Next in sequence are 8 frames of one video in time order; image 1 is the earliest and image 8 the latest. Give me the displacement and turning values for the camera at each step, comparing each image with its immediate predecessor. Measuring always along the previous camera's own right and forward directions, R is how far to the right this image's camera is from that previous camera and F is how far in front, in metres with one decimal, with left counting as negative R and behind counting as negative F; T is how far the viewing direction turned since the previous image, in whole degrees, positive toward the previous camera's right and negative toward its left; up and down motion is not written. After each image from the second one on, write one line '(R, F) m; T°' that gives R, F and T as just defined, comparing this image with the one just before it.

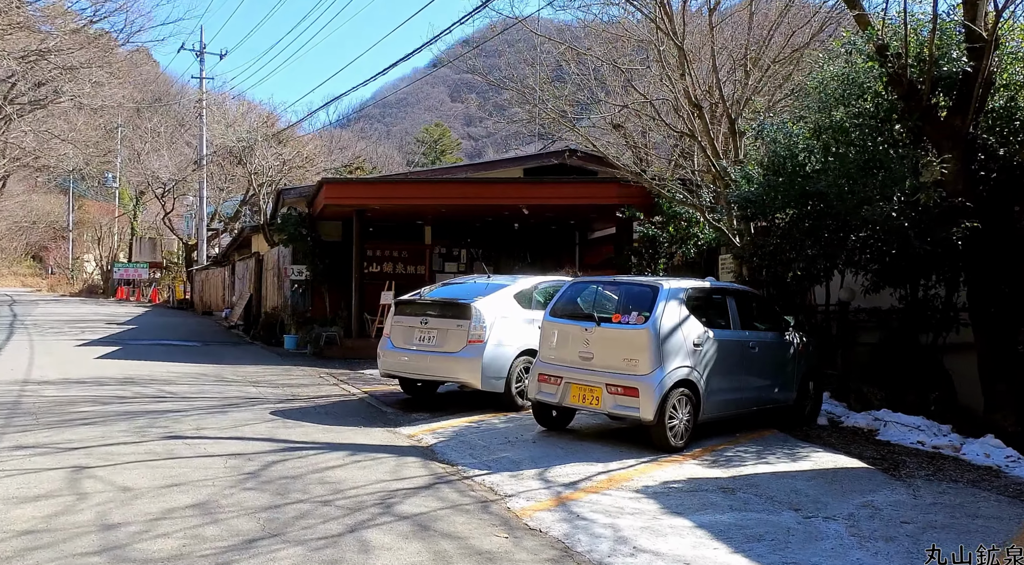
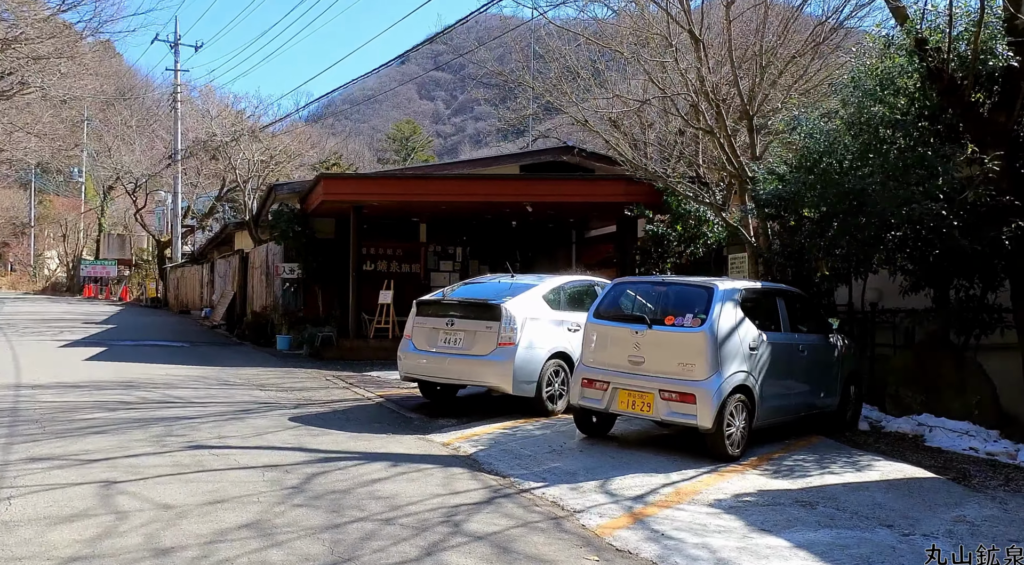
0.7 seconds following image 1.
(-0.6, +0.4) m; +2°
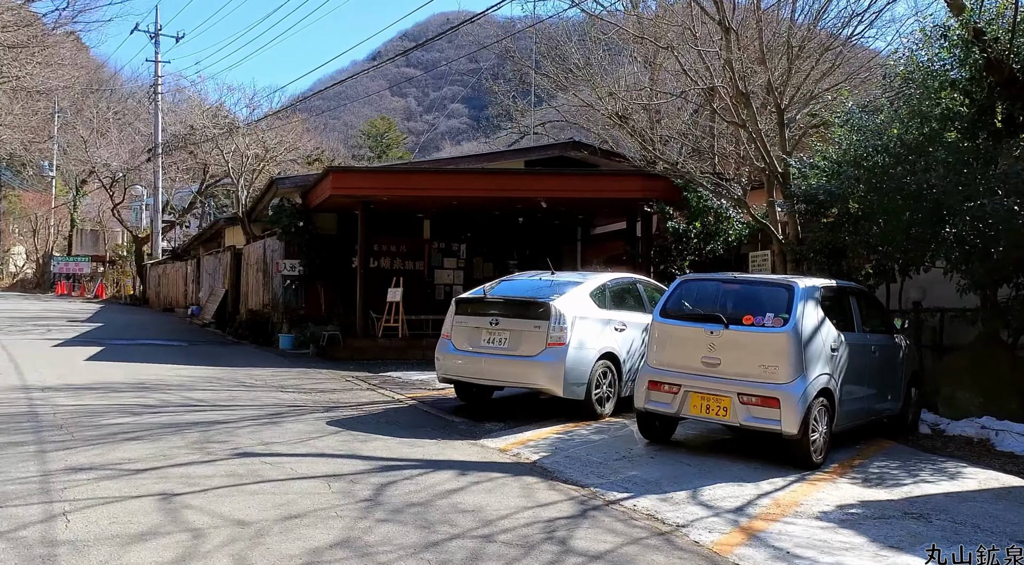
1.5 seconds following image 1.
(-0.7, +0.4) m; +2°
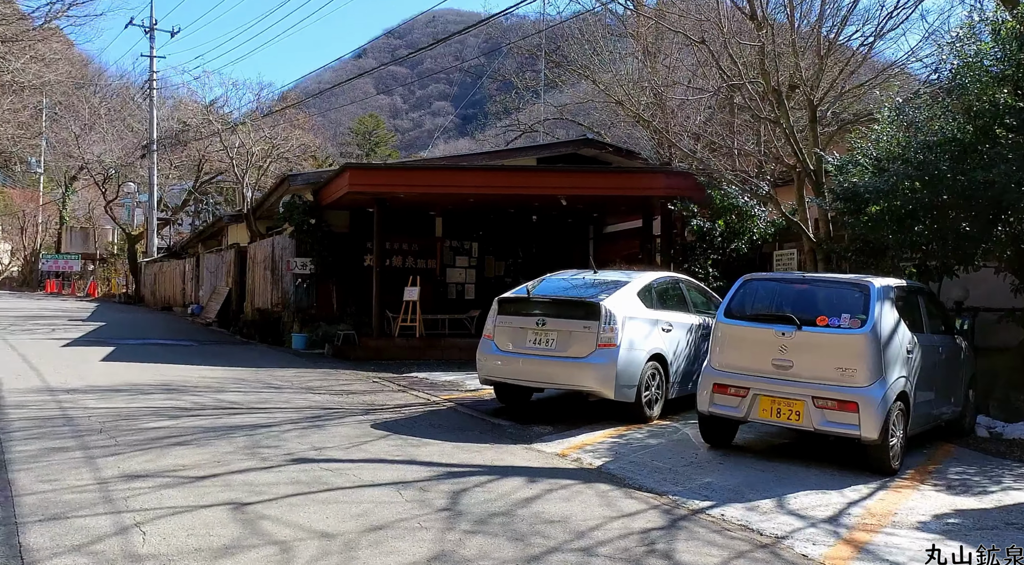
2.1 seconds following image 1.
(-0.6, +0.2) m; +1°
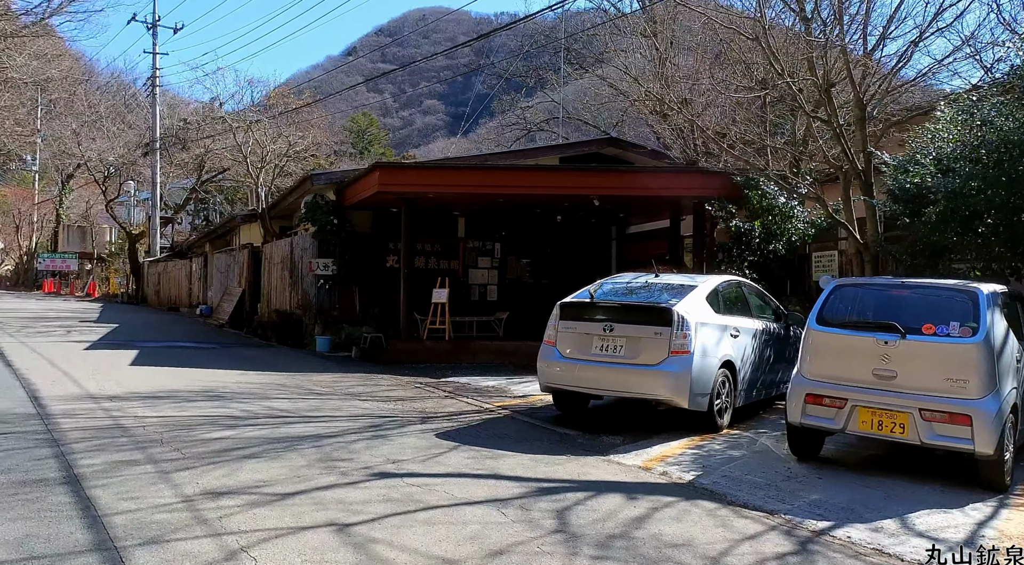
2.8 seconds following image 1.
(-0.7, +0.3) m; +1°
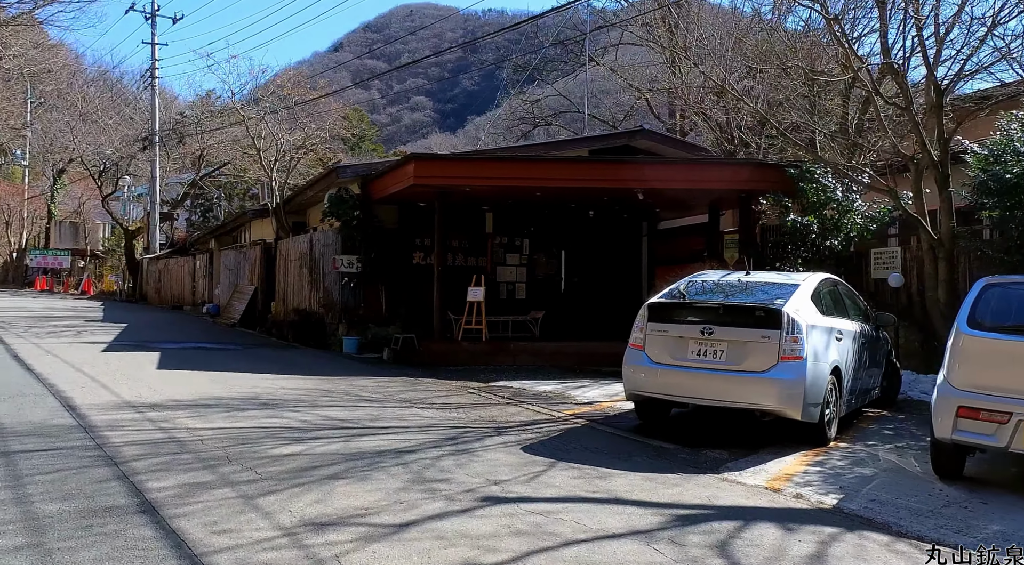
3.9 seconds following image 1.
(-0.8, +0.7) m; +1°
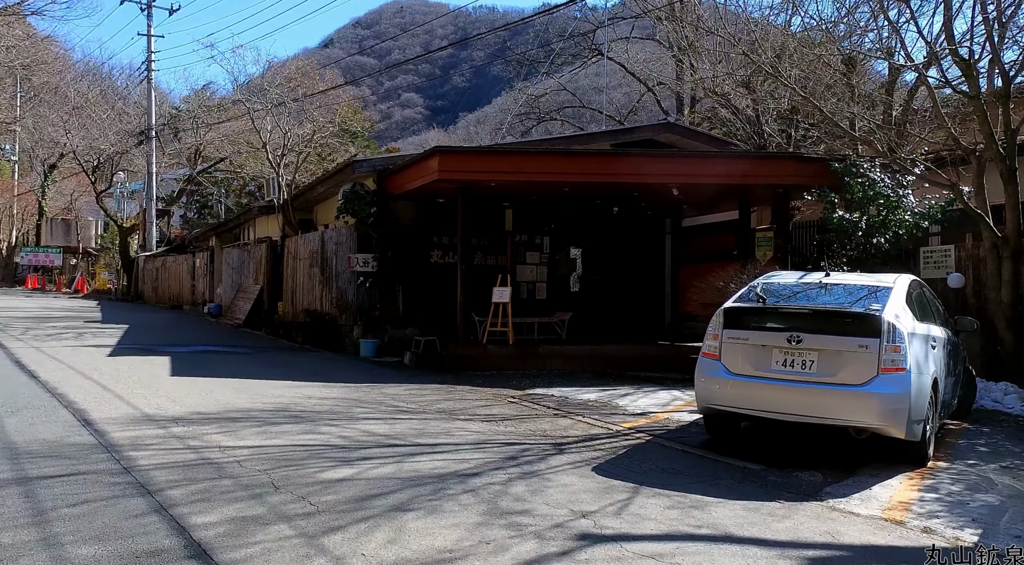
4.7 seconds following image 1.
(-0.6, +0.7) m; +1°
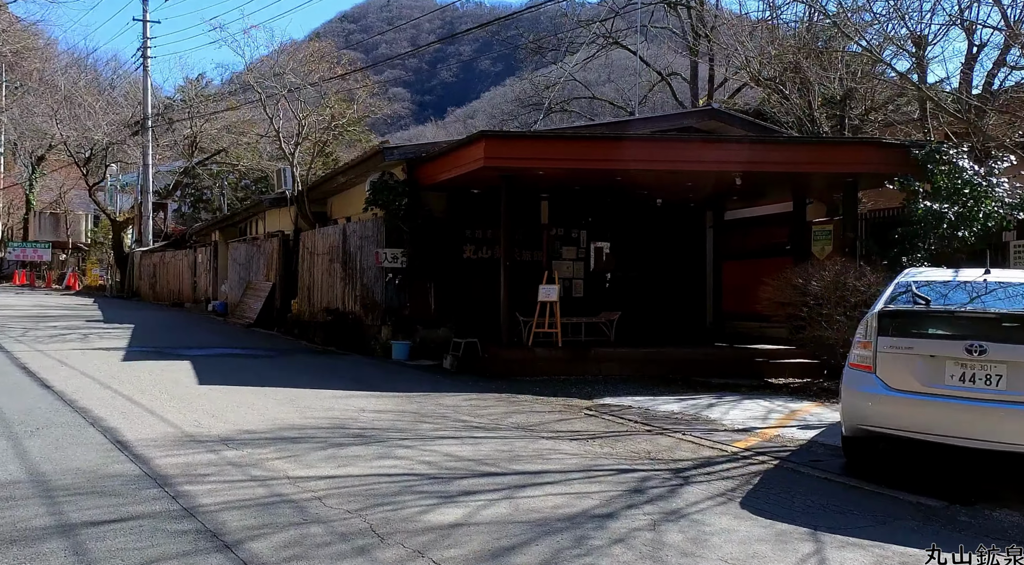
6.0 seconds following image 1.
(-0.9, +1.1) m; +1°
